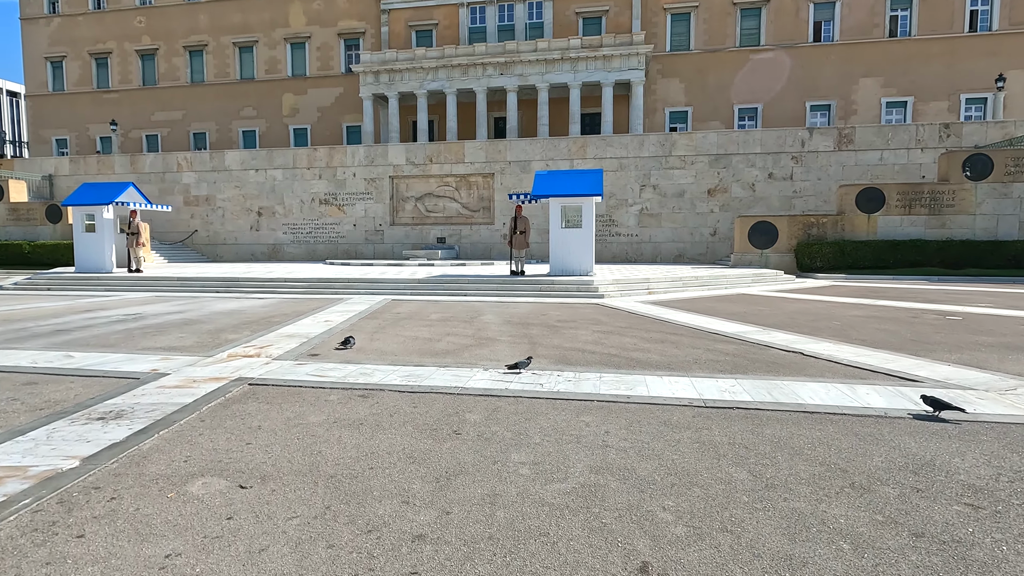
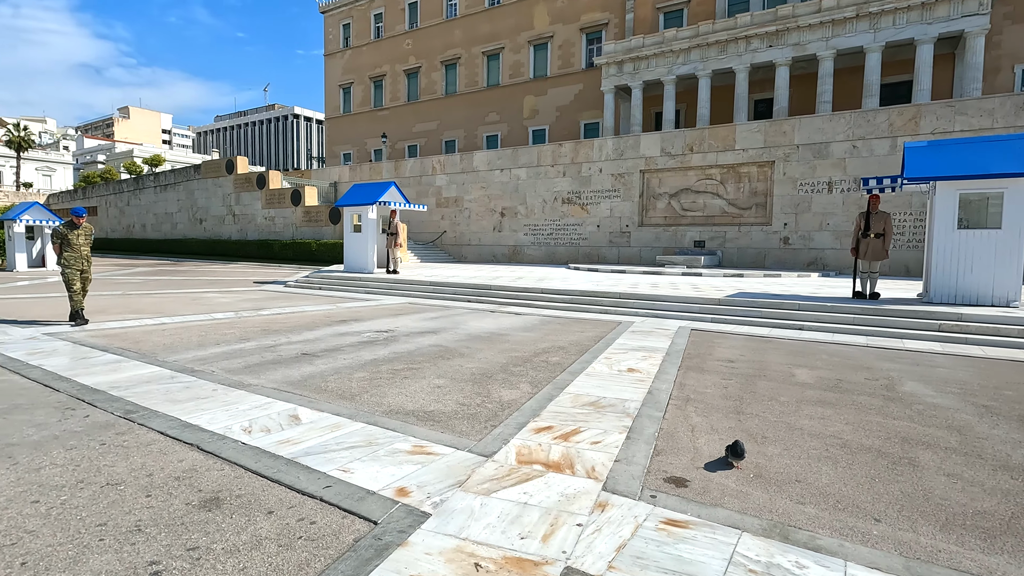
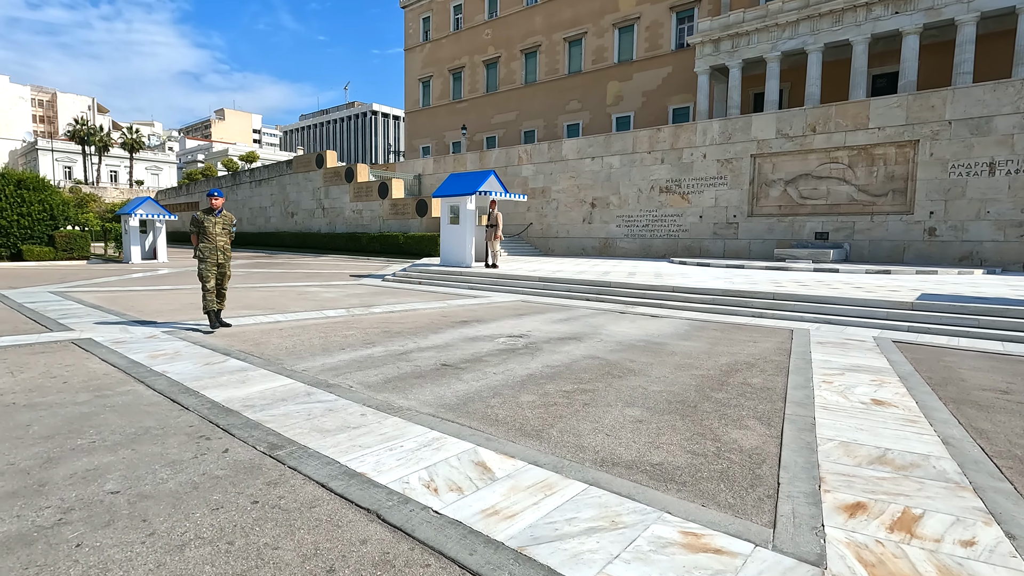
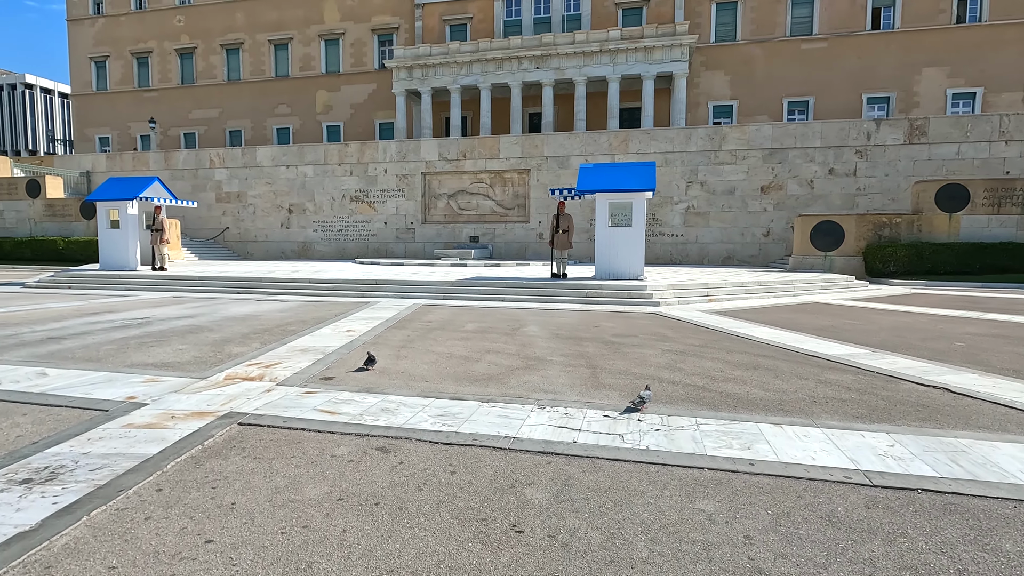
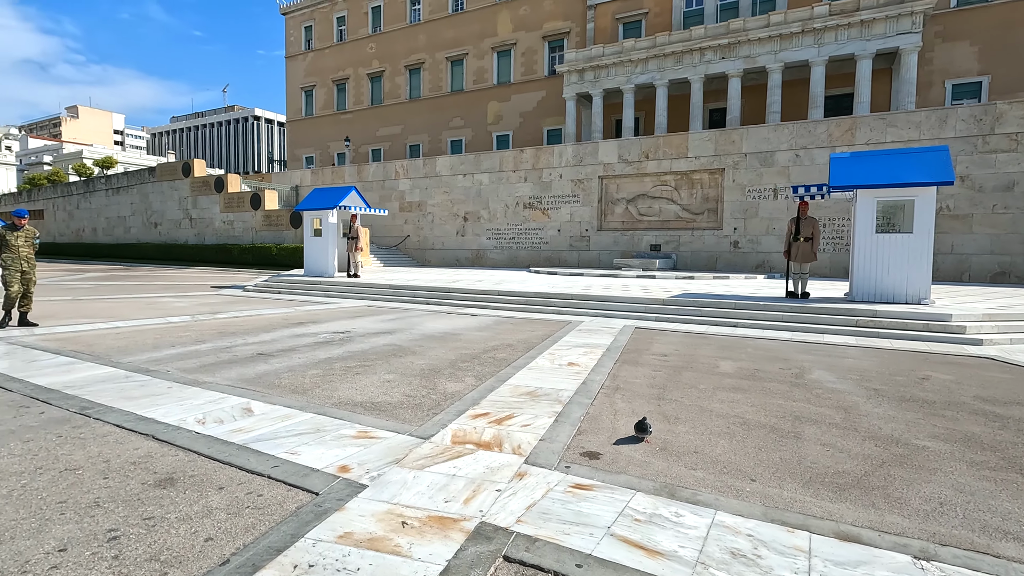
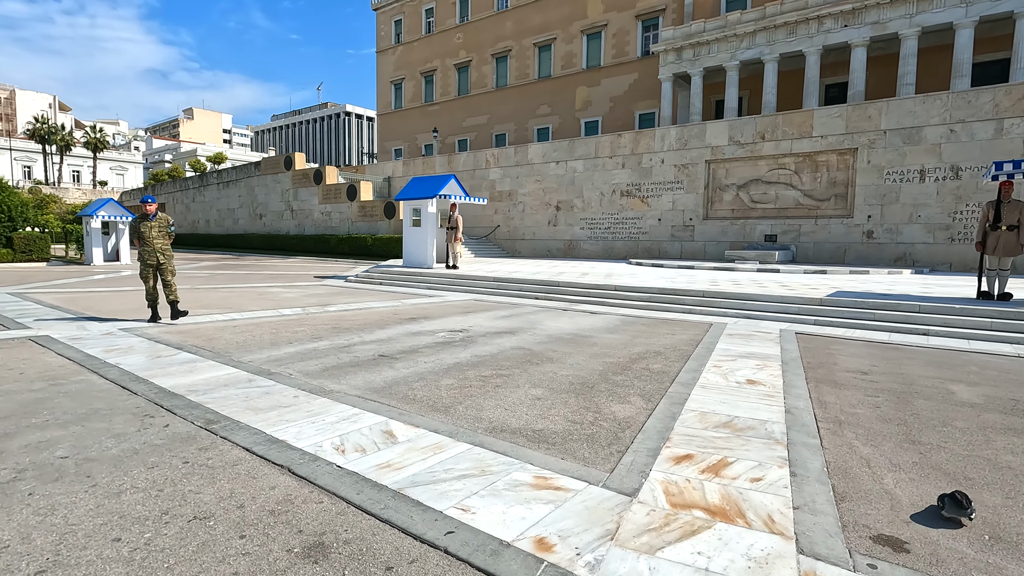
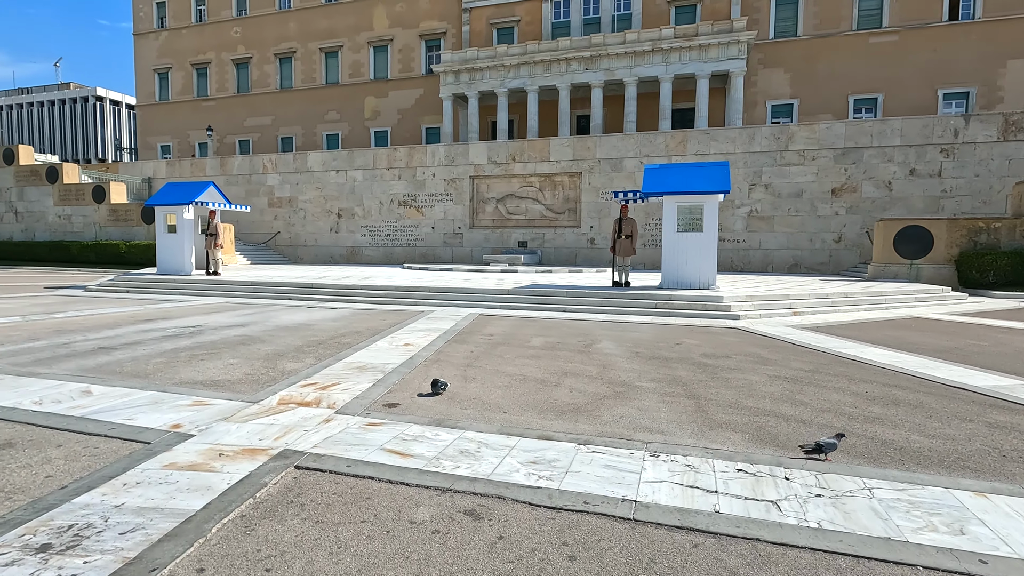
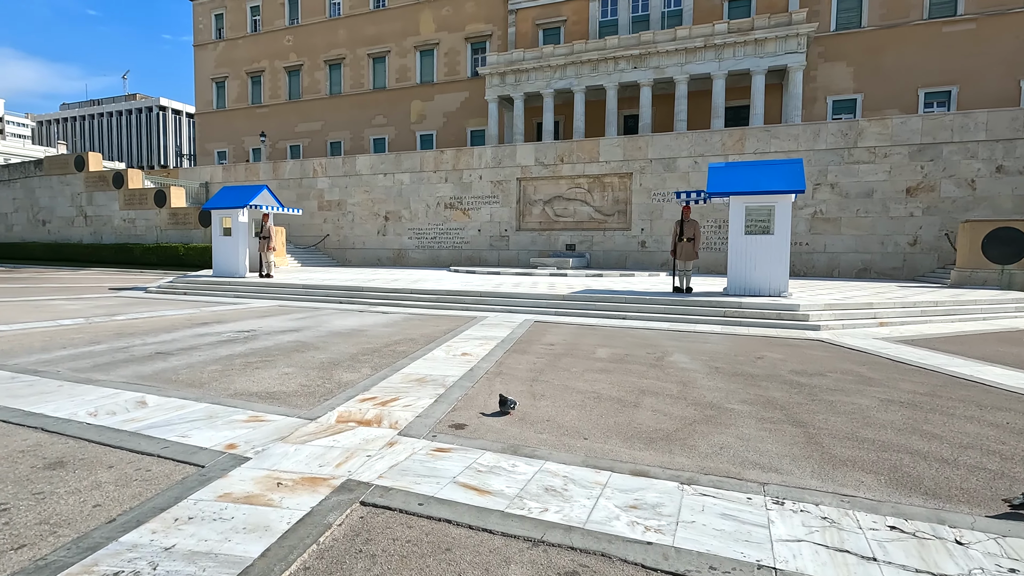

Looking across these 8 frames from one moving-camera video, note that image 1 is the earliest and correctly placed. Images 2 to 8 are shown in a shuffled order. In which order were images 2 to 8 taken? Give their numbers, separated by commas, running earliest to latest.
4, 7, 8, 5, 2, 6, 3
